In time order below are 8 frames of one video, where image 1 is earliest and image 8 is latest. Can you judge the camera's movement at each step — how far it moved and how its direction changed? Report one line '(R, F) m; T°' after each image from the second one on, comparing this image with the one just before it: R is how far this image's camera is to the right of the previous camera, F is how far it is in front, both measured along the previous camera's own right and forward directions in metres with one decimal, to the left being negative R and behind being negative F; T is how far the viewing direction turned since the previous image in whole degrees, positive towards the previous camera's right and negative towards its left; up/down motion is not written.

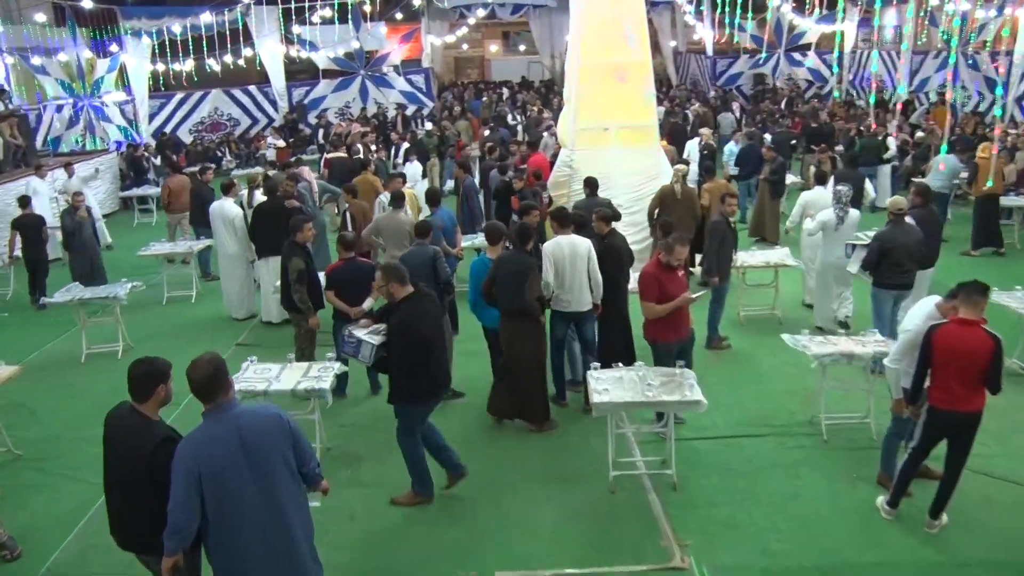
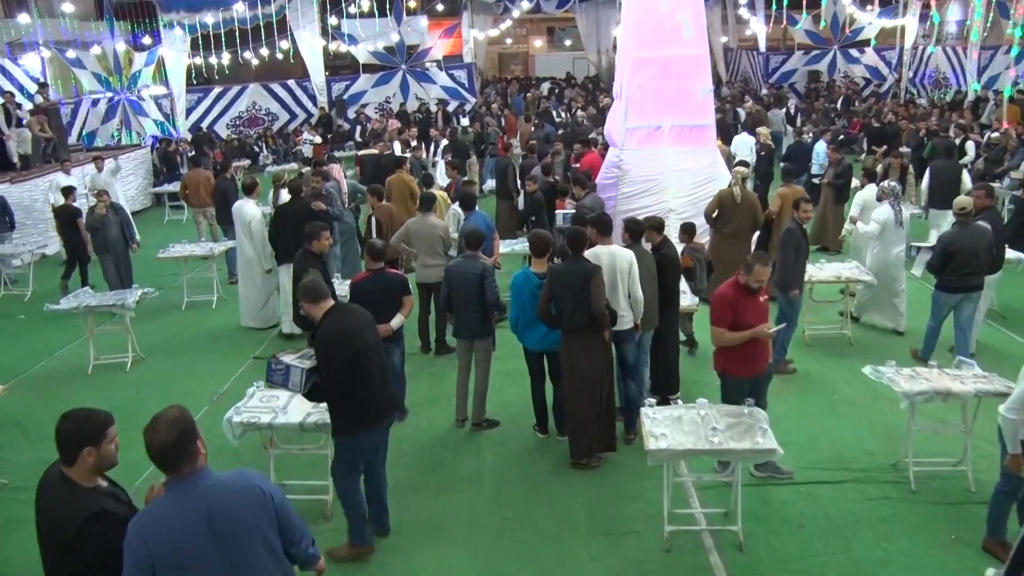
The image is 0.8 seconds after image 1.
(0.0, +0.7) m; -3°
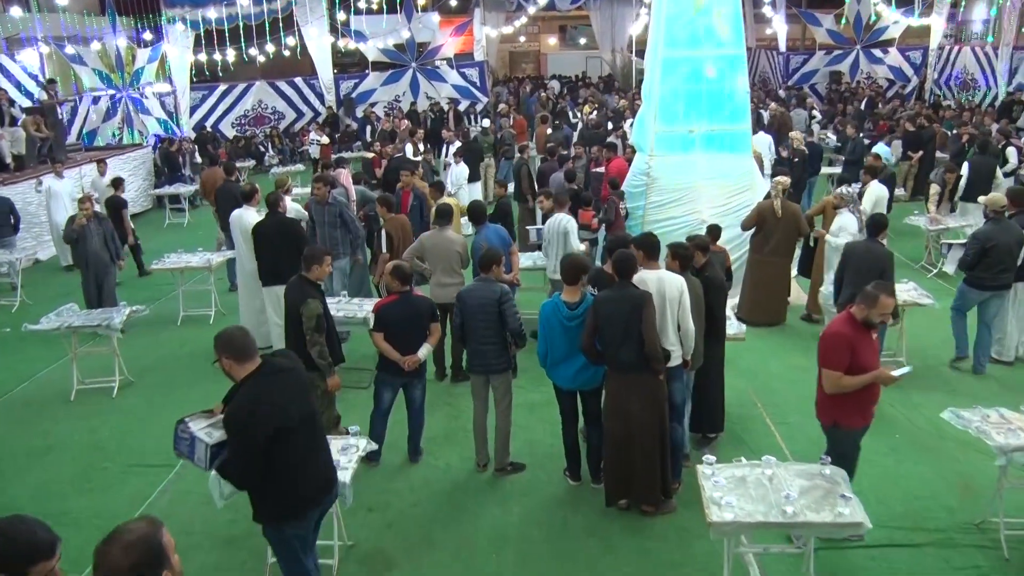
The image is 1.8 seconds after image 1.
(-0.1, +0.6) m; 0°
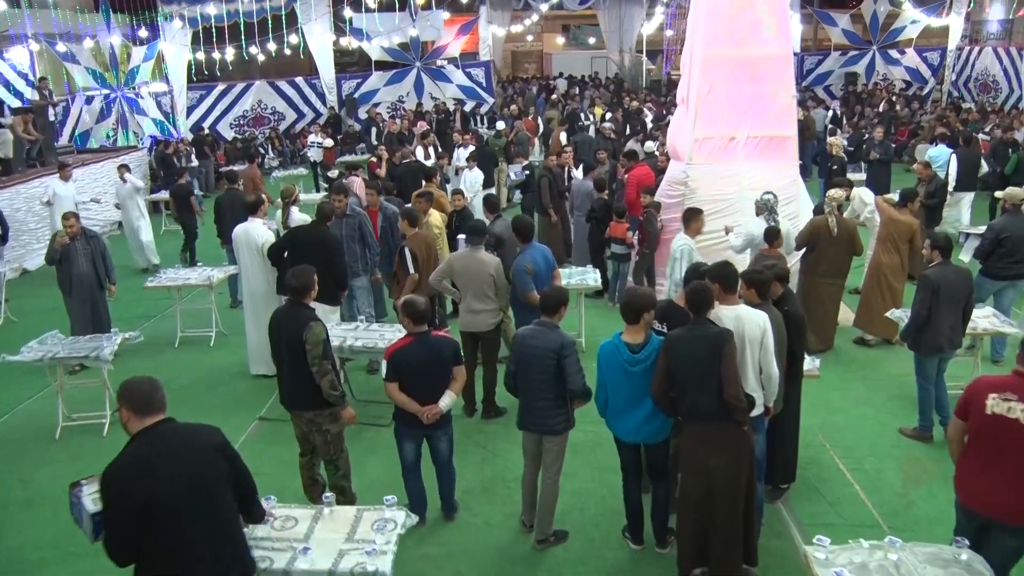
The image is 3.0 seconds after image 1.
(-0.3, +0.7) m; 0°
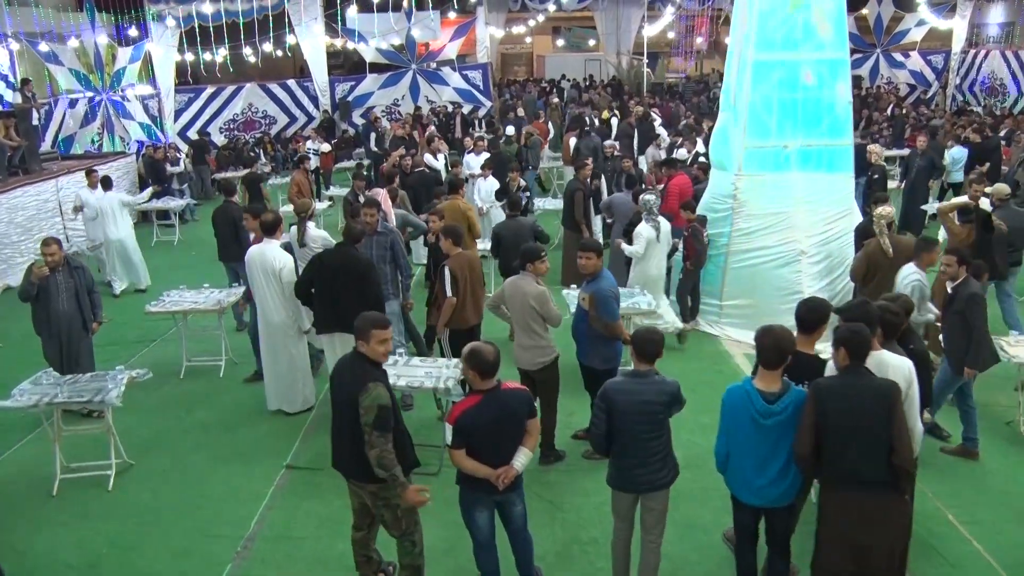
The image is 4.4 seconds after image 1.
(-0.5, +0.7) m; +1°
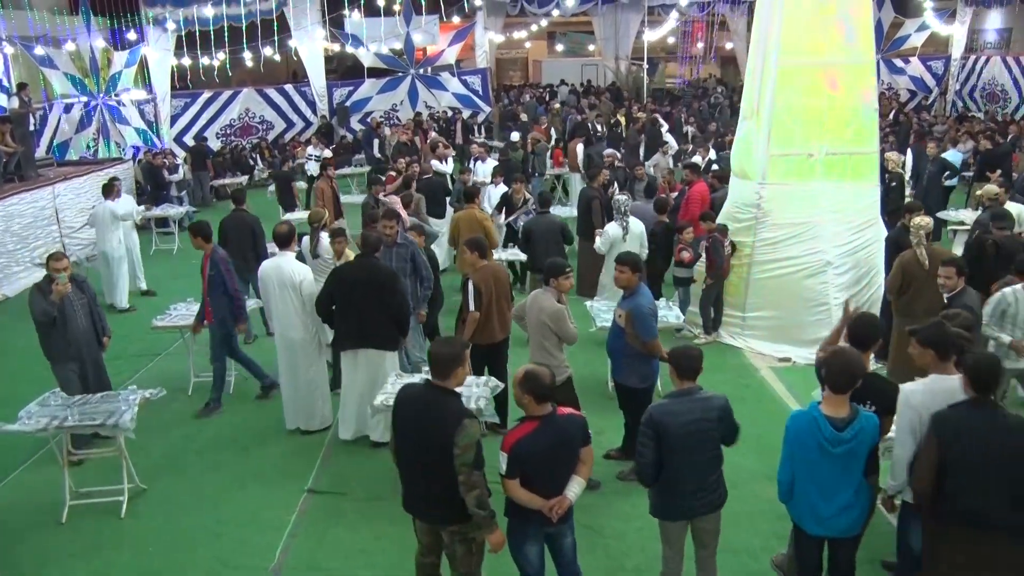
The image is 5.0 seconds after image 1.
(-0.2, +0.2) m; +1°
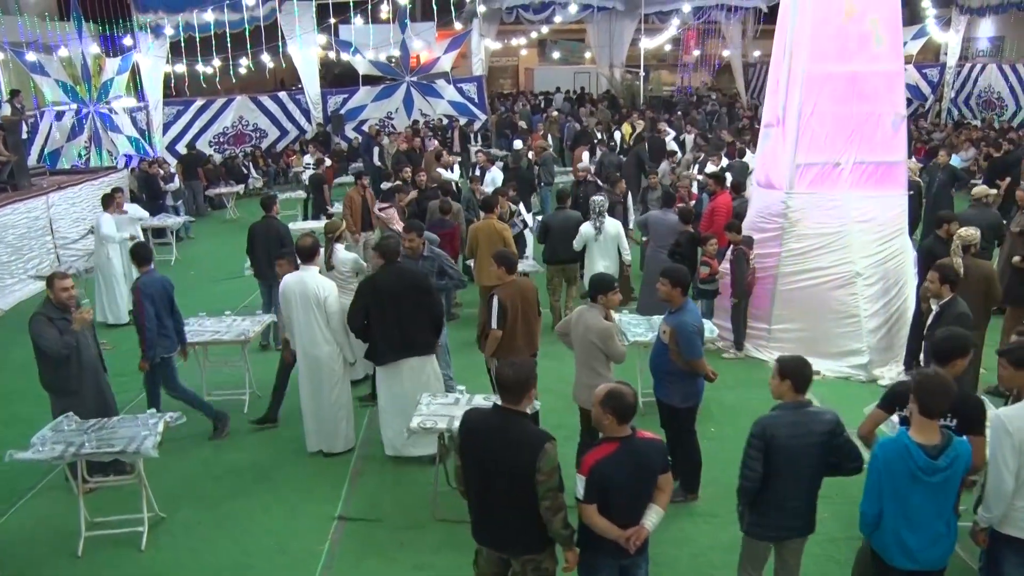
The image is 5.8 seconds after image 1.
(-0.3, +0.2) m; +1°
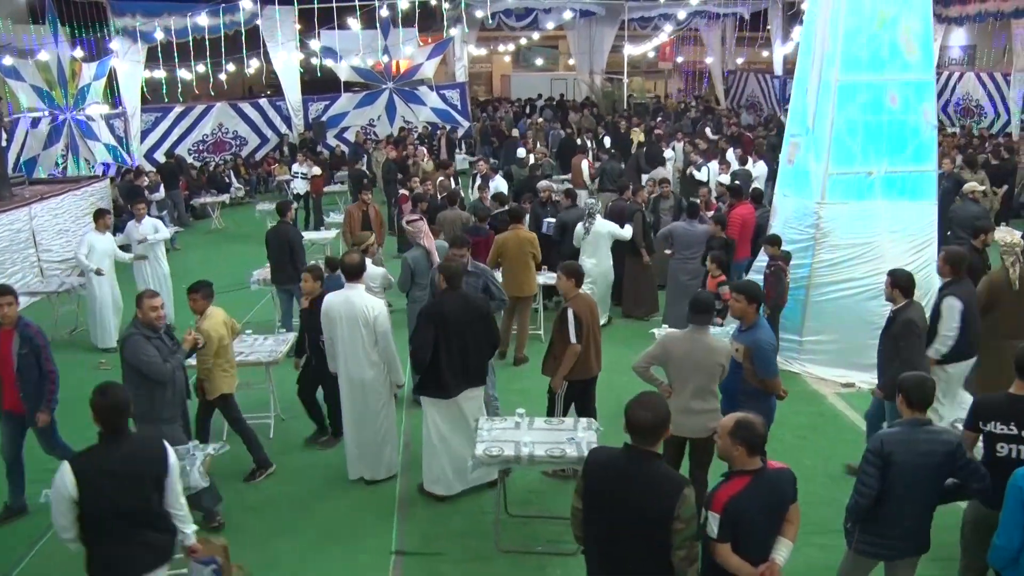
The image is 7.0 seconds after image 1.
(-0.5, +0.3) m; +2°
